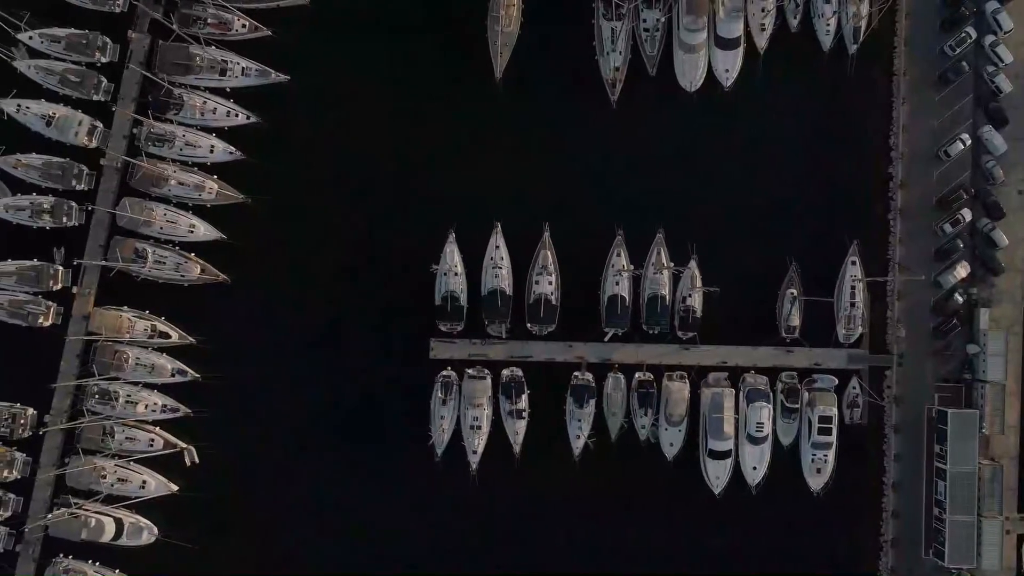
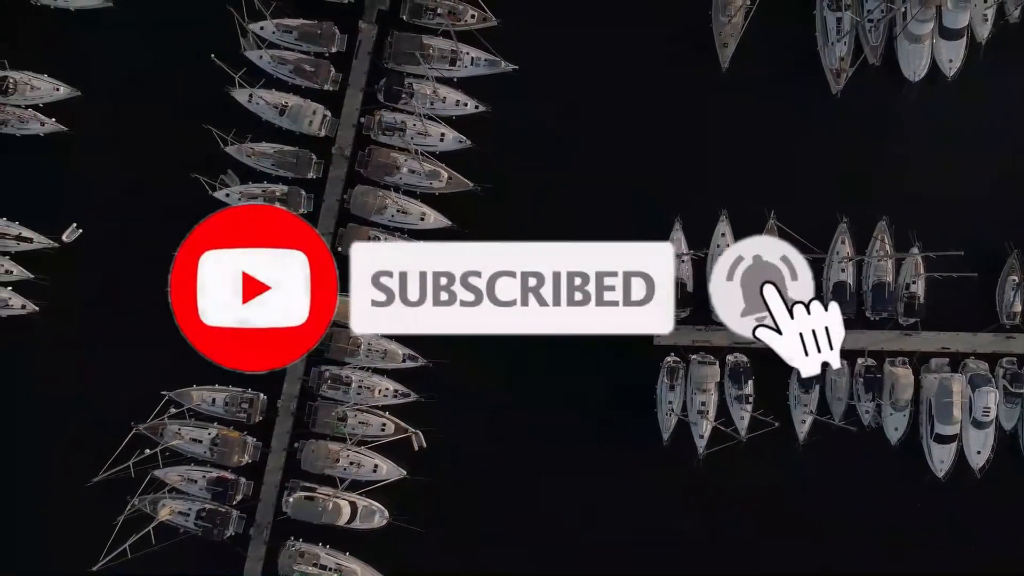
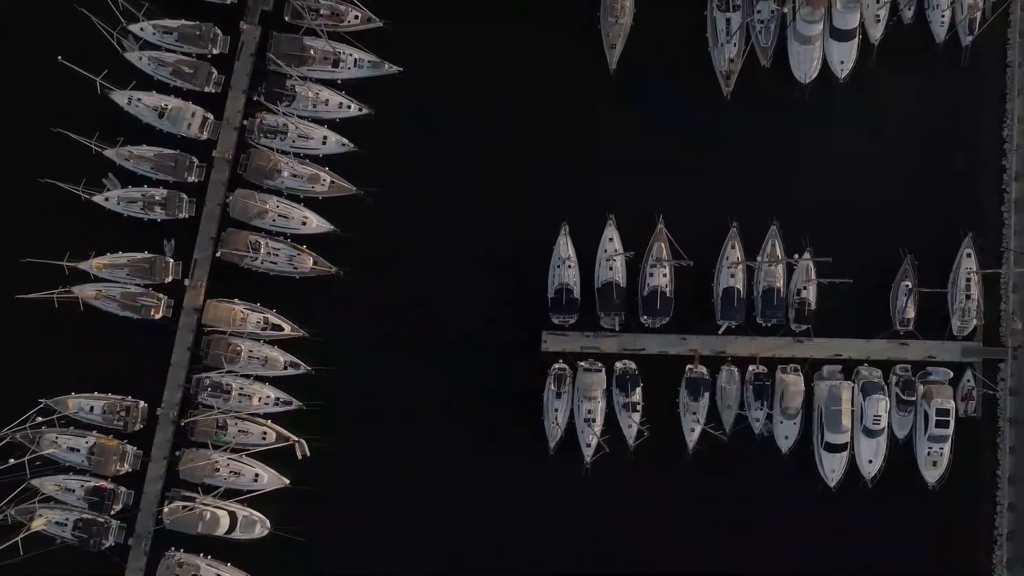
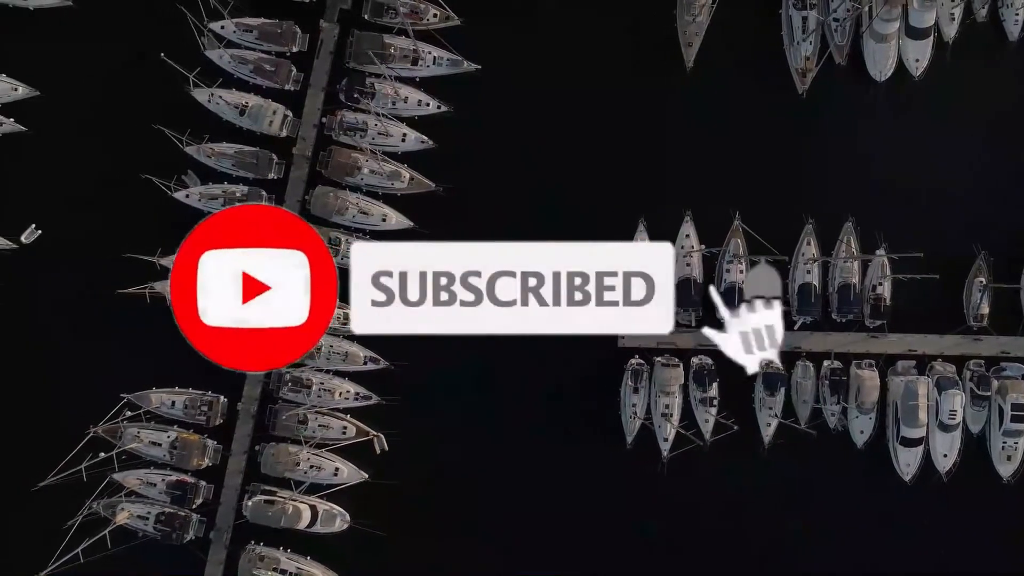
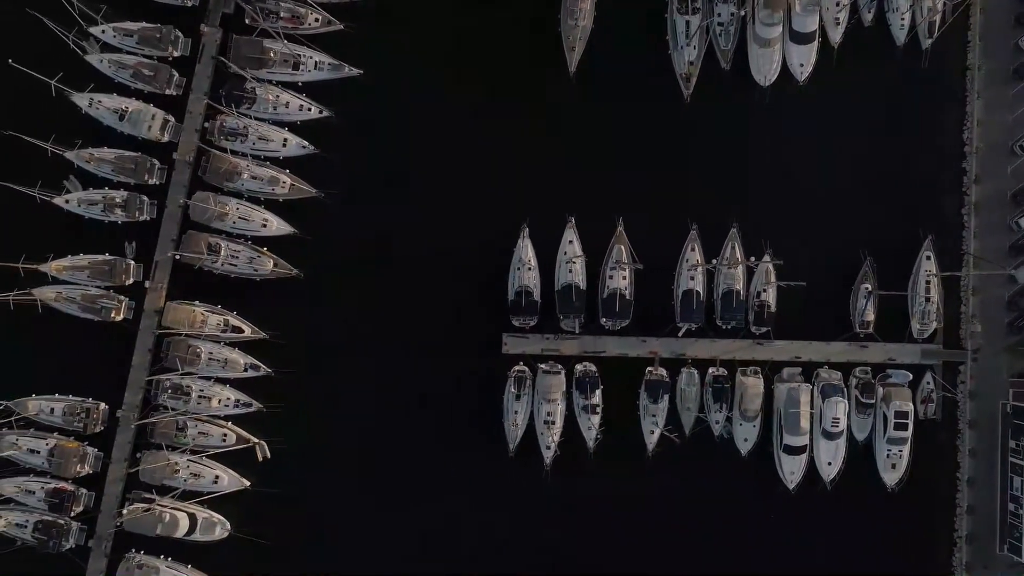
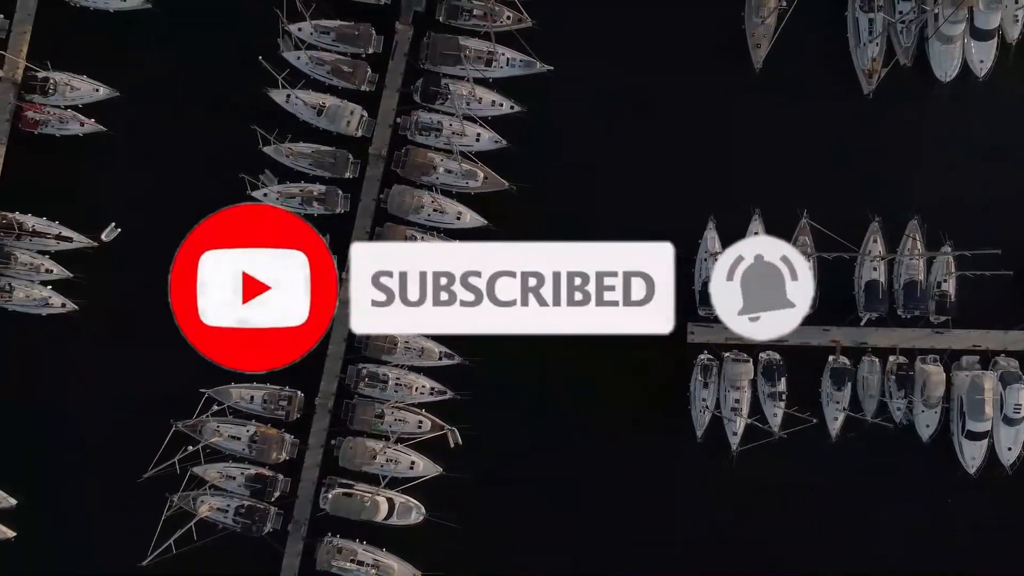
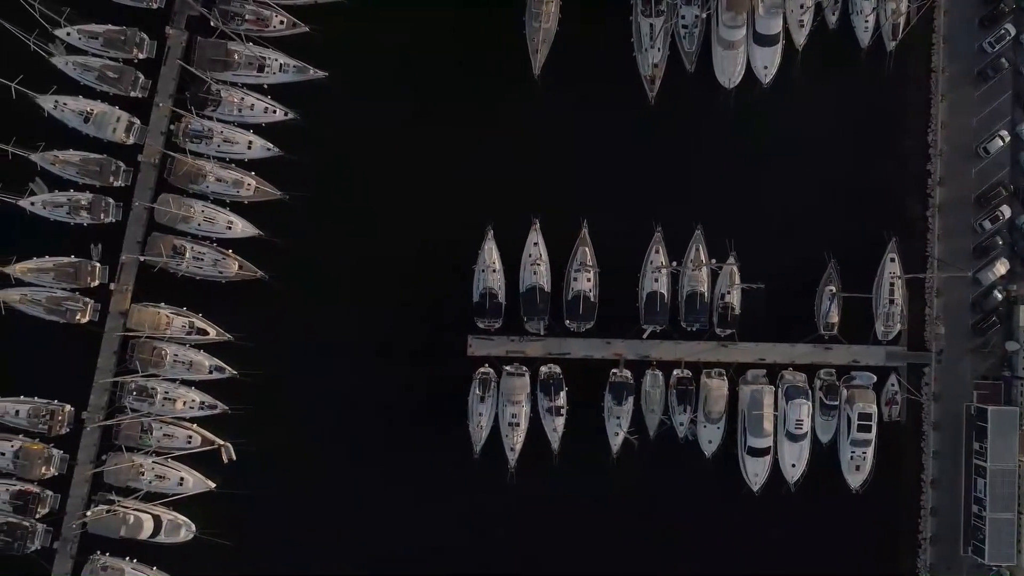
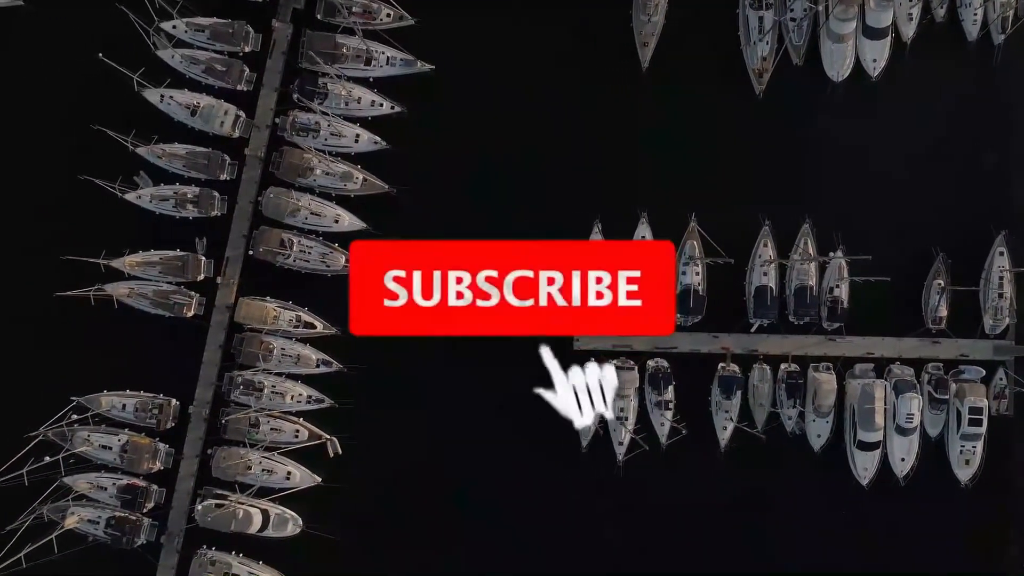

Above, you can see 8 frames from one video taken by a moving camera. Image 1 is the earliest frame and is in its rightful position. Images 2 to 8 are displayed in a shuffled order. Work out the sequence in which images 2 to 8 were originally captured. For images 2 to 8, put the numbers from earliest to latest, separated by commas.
7, 5, 3, 8, 4, 2, 6
